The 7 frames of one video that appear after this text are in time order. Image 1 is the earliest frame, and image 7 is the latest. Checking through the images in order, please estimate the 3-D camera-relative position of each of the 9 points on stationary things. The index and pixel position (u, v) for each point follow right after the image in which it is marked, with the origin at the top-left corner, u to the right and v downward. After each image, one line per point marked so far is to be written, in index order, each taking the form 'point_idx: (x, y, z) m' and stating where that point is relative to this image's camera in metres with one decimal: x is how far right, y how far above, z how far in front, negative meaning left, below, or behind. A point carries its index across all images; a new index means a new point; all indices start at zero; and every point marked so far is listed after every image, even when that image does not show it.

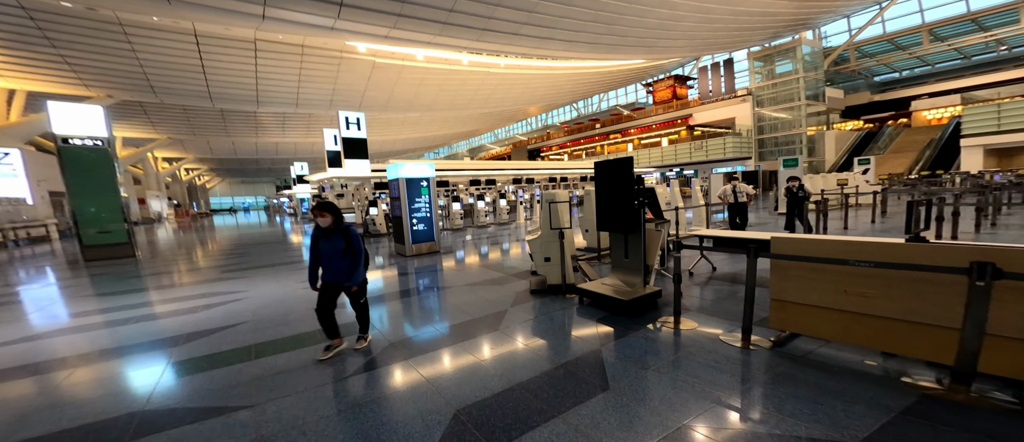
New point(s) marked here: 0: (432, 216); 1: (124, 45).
0: (-1.5, +0.1, +7.0) m
1: (-14.3, +6.4, +13.2) m
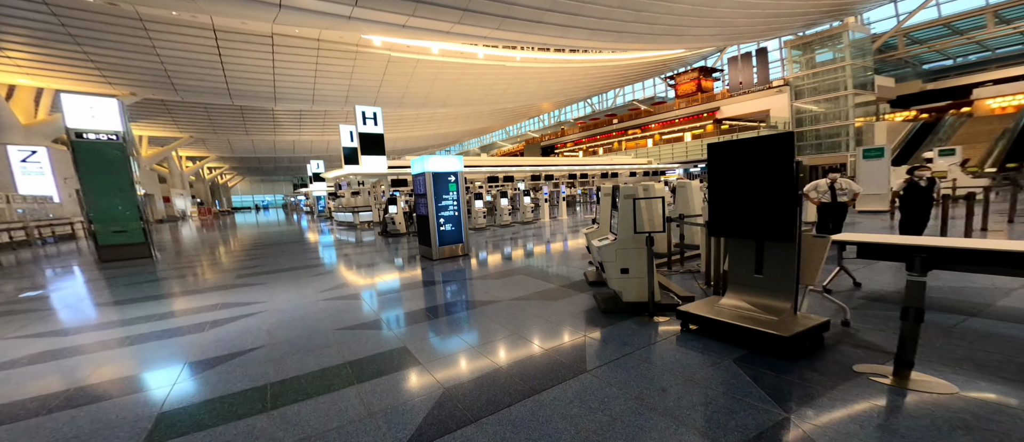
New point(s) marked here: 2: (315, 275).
0: (-0.9, +0.1, +6.5) m
1: (-13.4, +6.5, +13.0) m
2: (-3.1, -0.9, +5.6) m
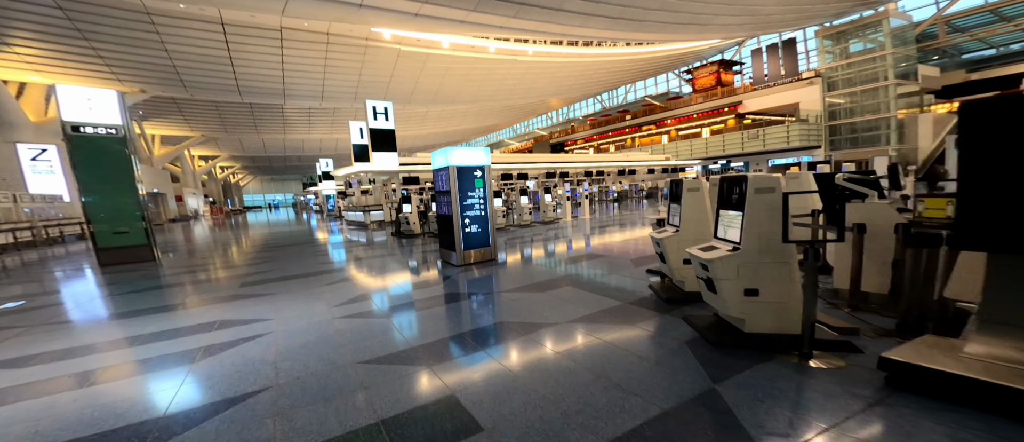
0: (-0.4, +0.1, +5.9) m
1: (-12.8, +6.5, +12.7) m
2: (-2.6, -0.9, +5.1) m
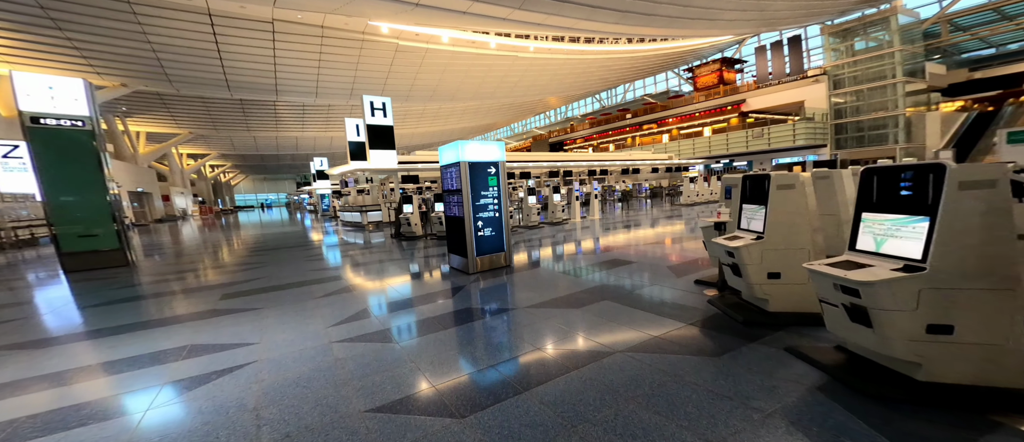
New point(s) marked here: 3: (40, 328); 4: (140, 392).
0: (-0.2, +0.1, +5.3) m
1: (-12.6, +6.5, +12.0) m
2: (-2.4, -0.9, +4.5) m
3: (-5.9, -1.3, +4.5) m
4: (-2.7, -1.2, +2.6) m
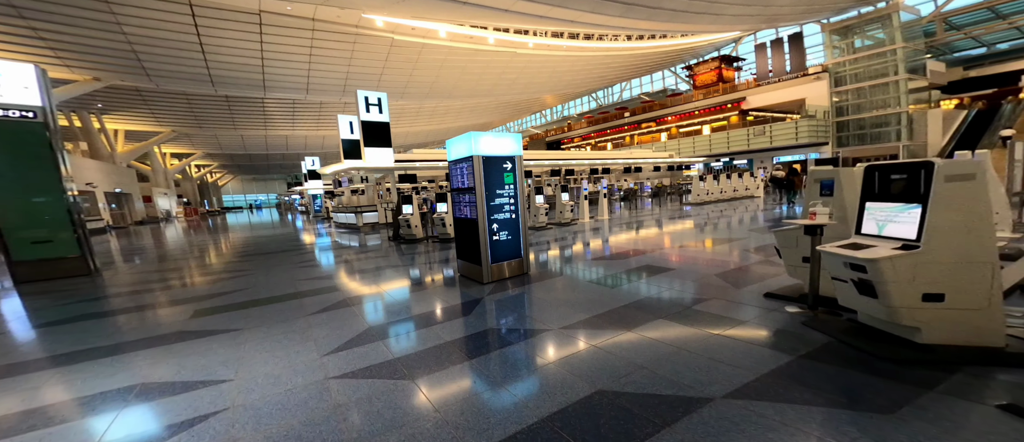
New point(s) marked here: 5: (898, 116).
0: (+0.1, +0.1, +4.7) m
1: (-12.6, +6.4, +11.1) m
2: (-2.1, -1.0, +3.9) m
3: (-5.7, -1.4, +3.8) m
4: (-2.4, -1.2, +2.0) m
5: (+18.5, +5.0, +17.2) m
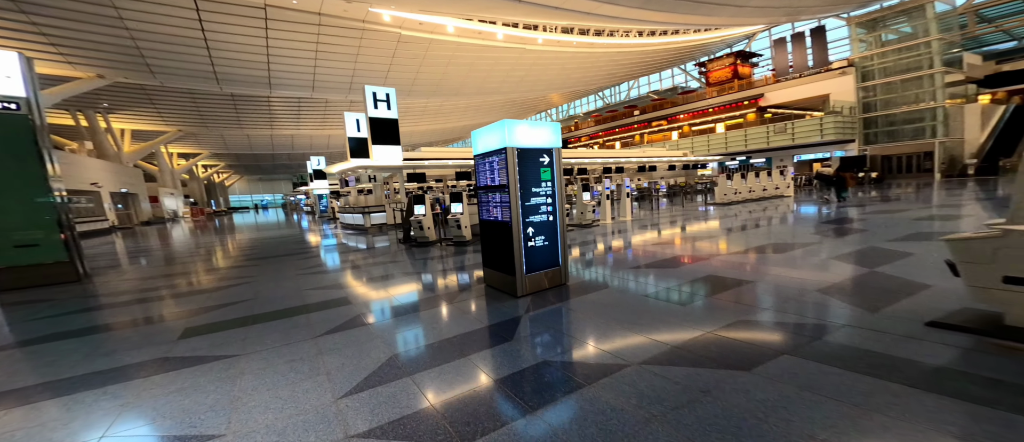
0: (+0.5, 0.0, +4.1) m
1: (-12.1, +6.4, +10.7) m
2: (-1.7, -1.0, +3.3) m
3: (-5.2, -1.4, +3.2) m
4: (-2.0, -1.3, +1.4) m
5: (+19.1, +5.0, +16.3) m
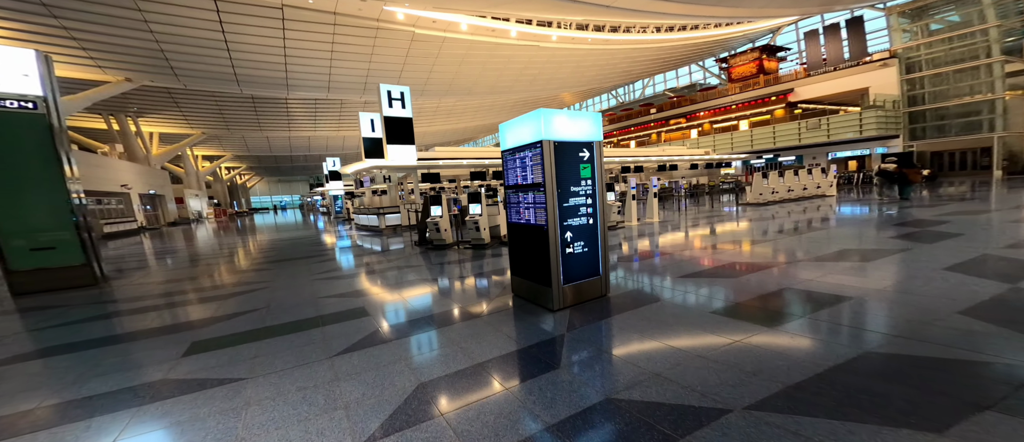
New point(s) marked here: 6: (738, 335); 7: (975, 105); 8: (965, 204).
0: (+0.9, 0.0, +3.7) m
1: (-11.4, +6.3, +10.7) m
2: (-1.4, -1.0, +2.9) m
3: (-4.9, -1.4, +3.0) m
4: (-1.7, -1.3, +1.0) m
5: (+19.9, +4.9, +15.1) m
6: (+1.7, -0.9, +2.7) m
7: (+19.8, +4.9, +15.4) m
8: (+11.6, +0.4, +9.1) m
